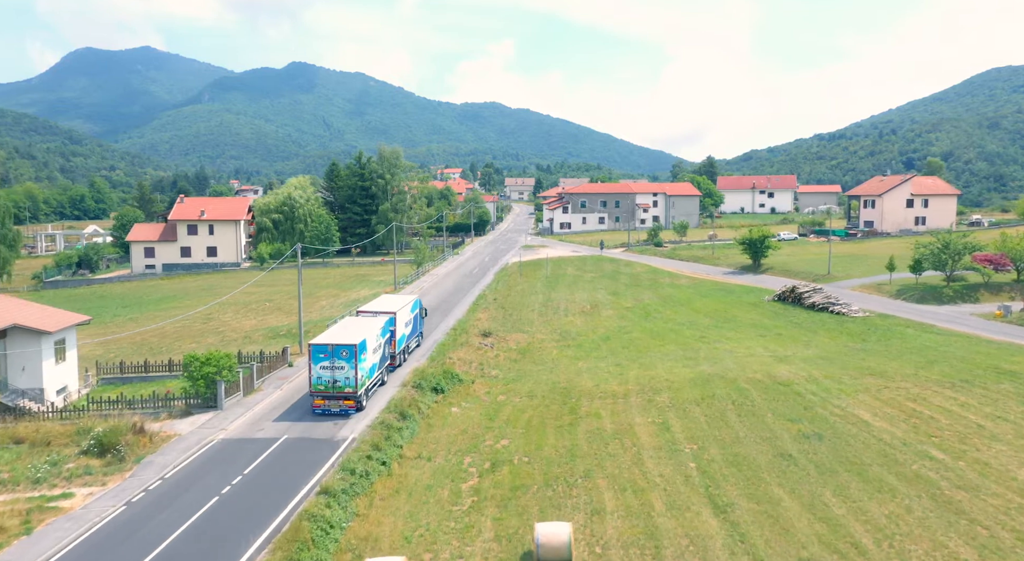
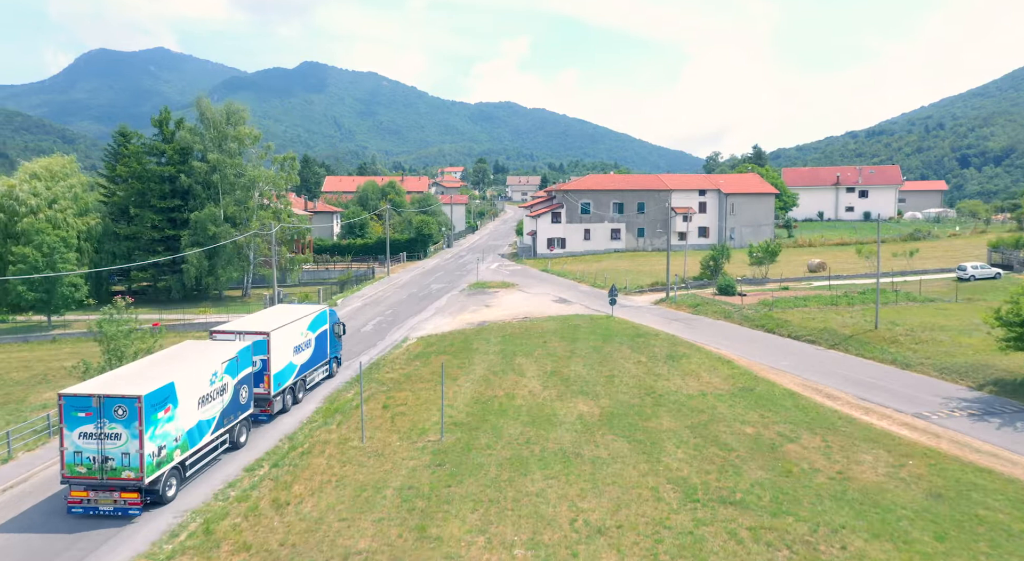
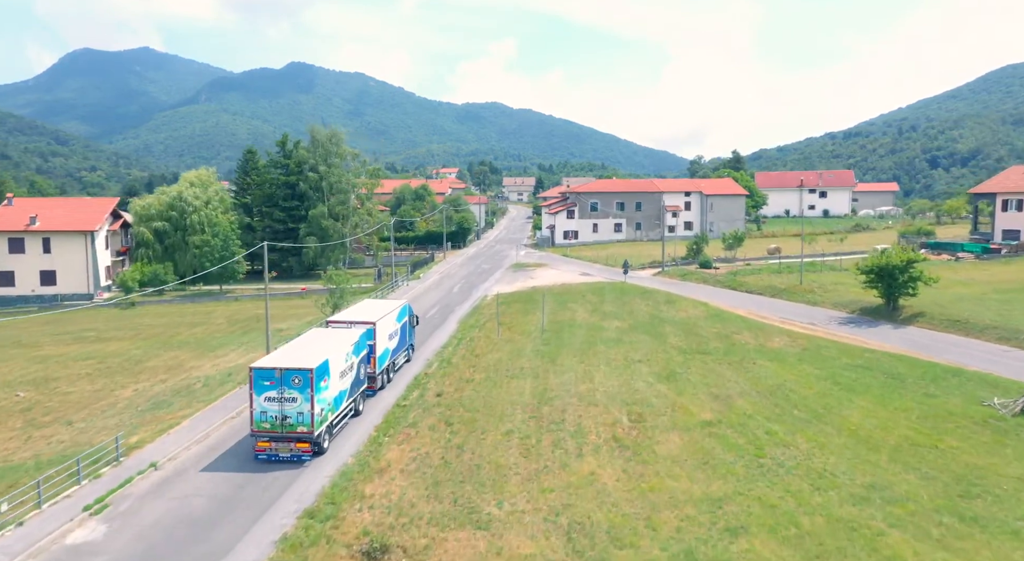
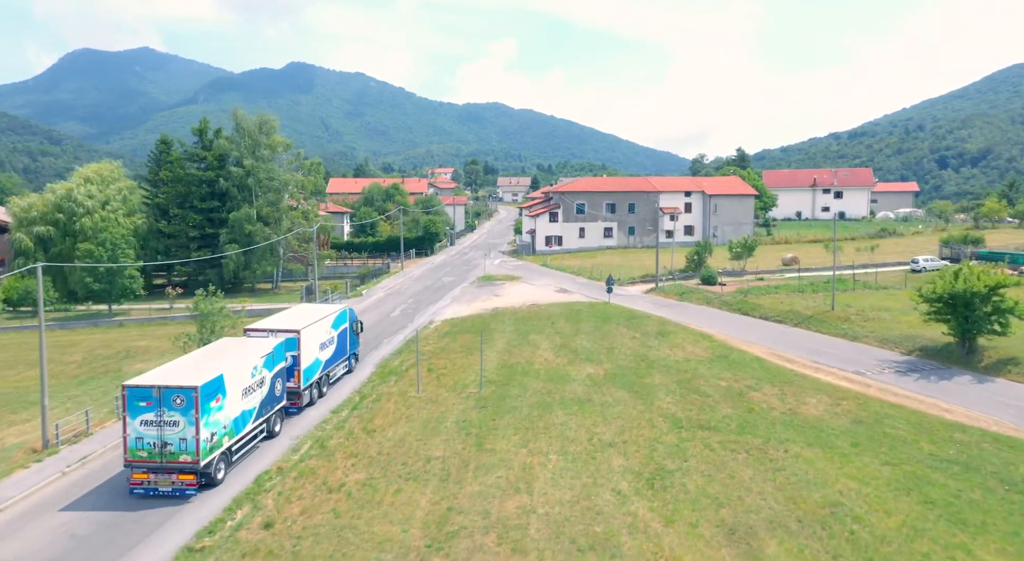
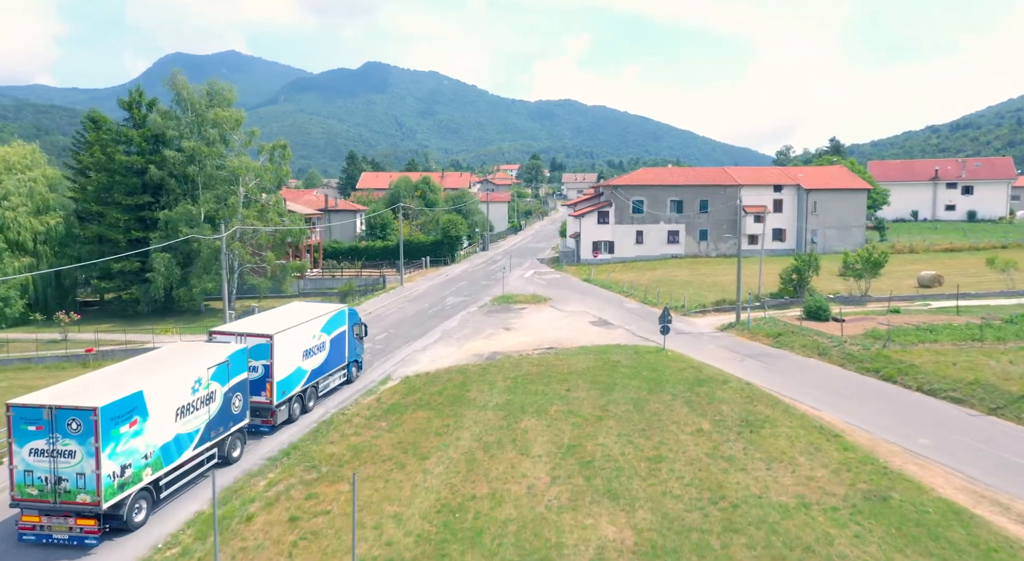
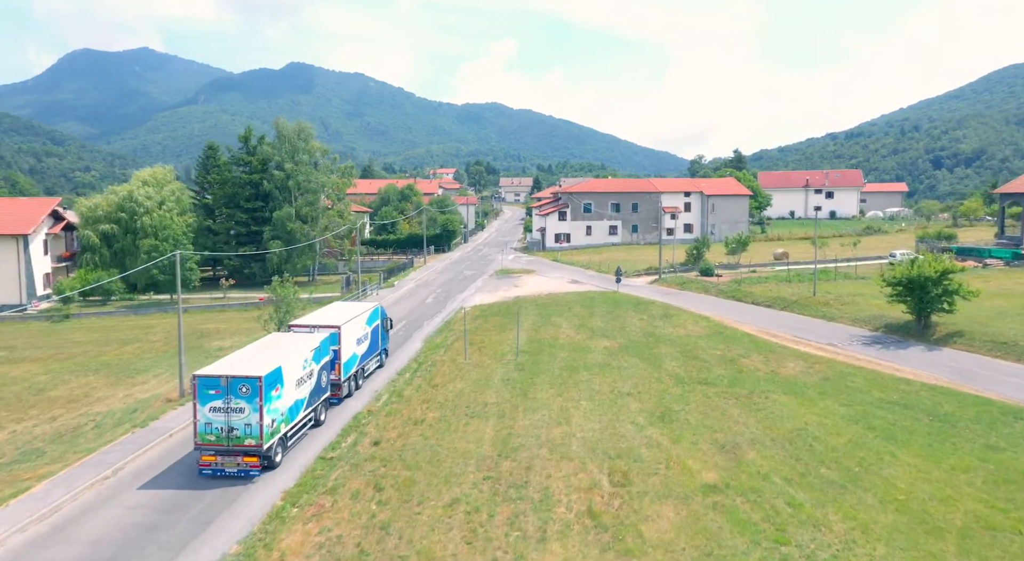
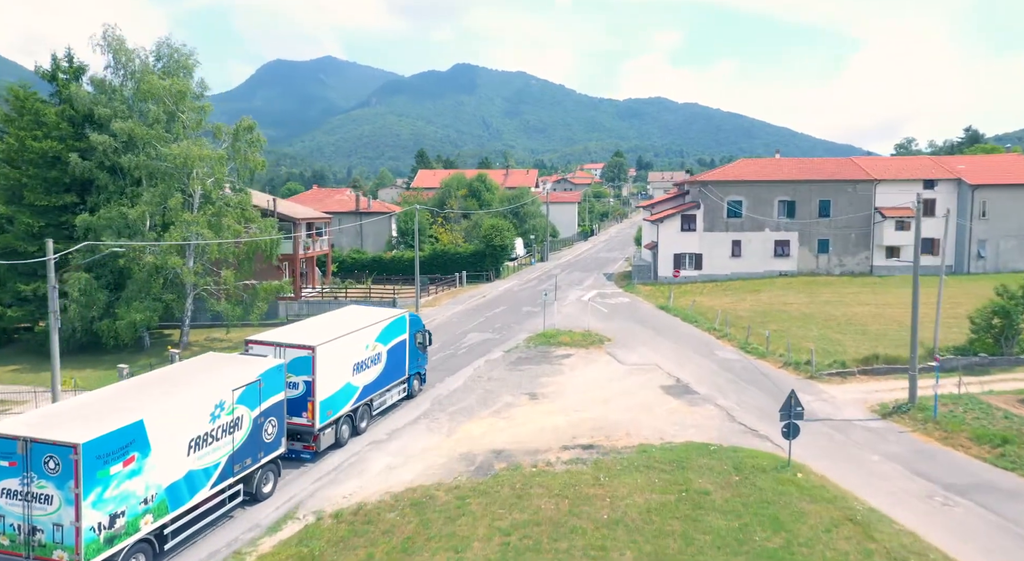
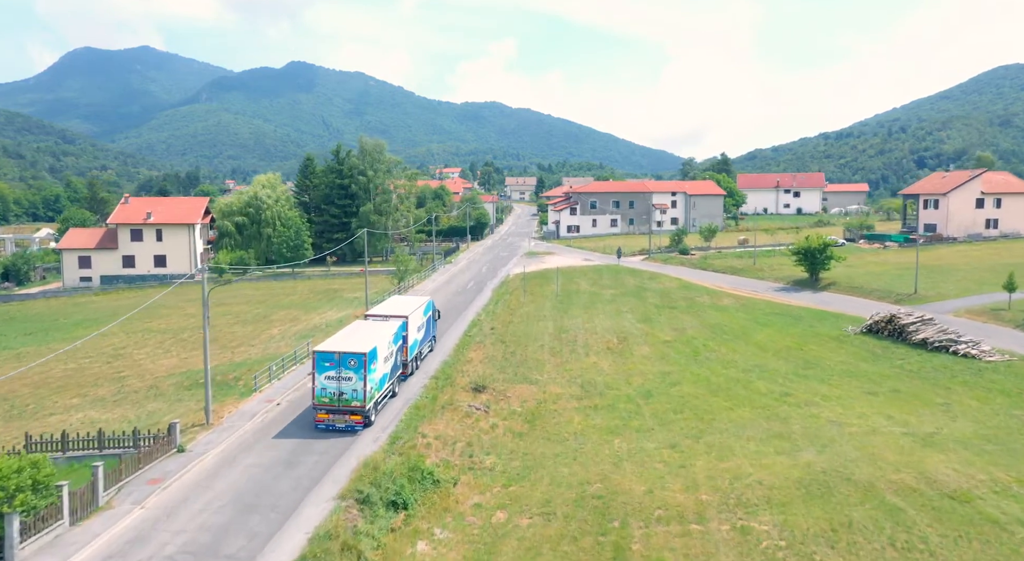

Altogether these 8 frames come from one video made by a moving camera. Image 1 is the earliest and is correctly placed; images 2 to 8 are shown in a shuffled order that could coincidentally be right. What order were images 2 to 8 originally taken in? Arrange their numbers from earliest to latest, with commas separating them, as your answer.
8, 3, 6, 4, 2, 5, 7
